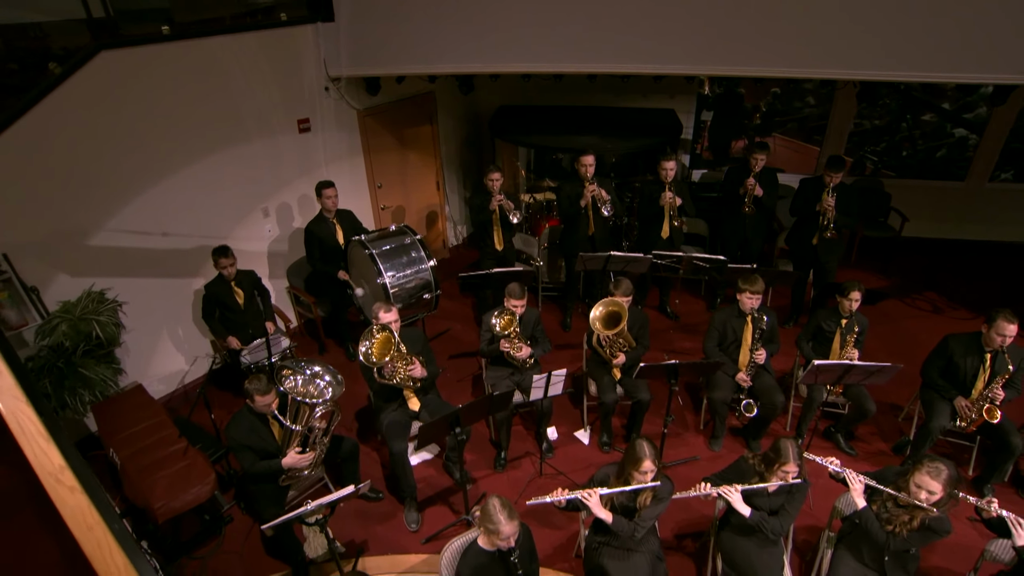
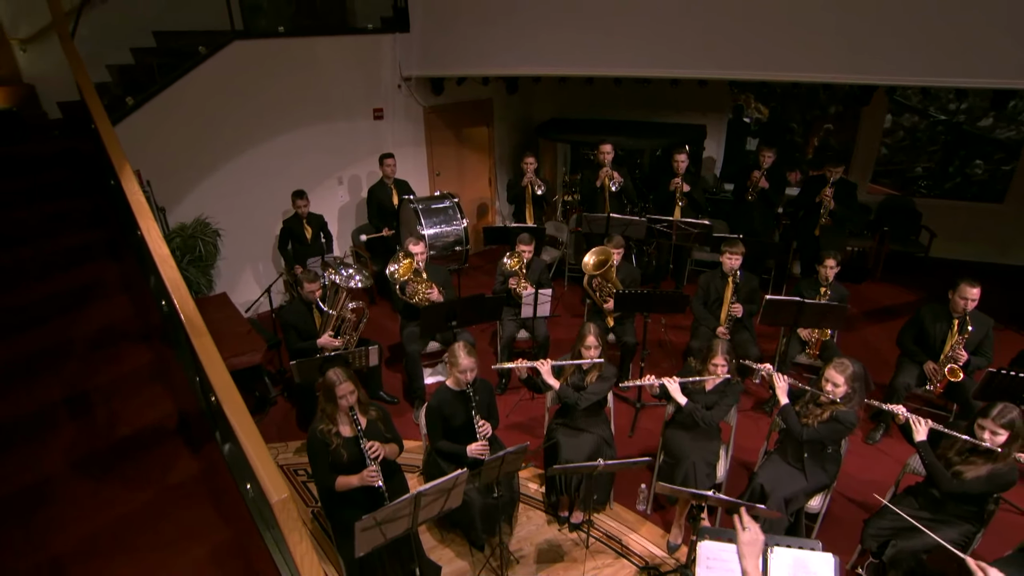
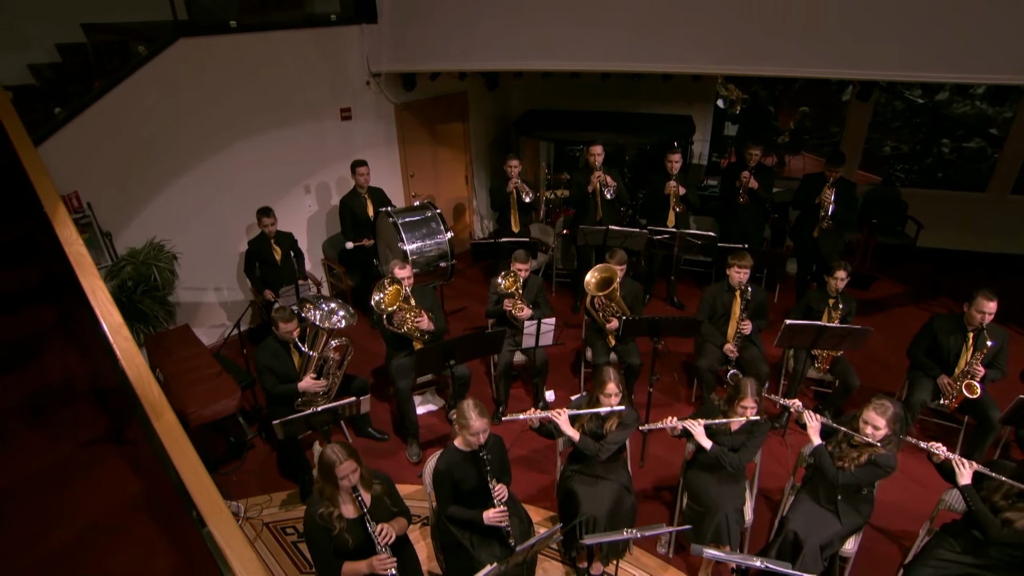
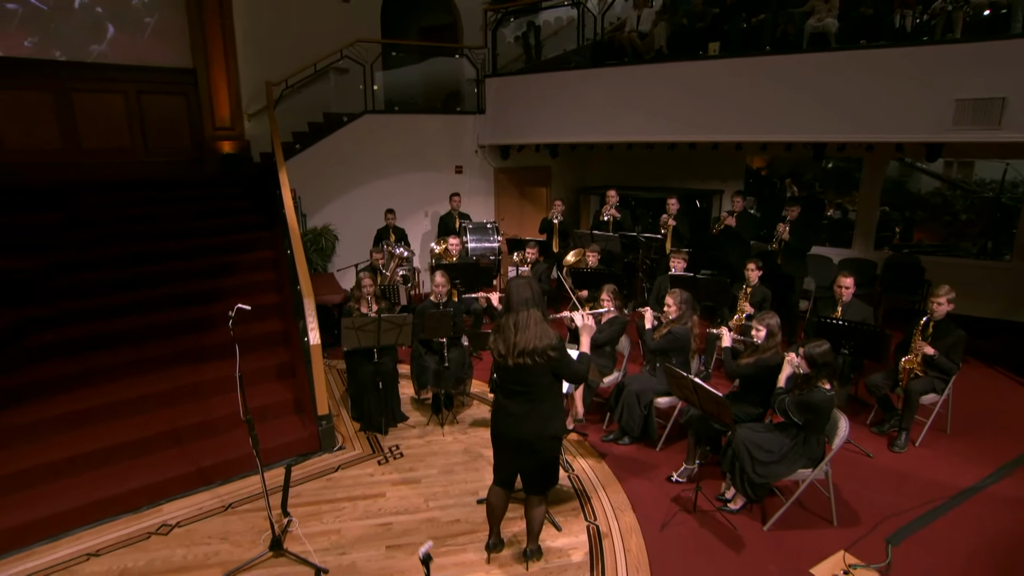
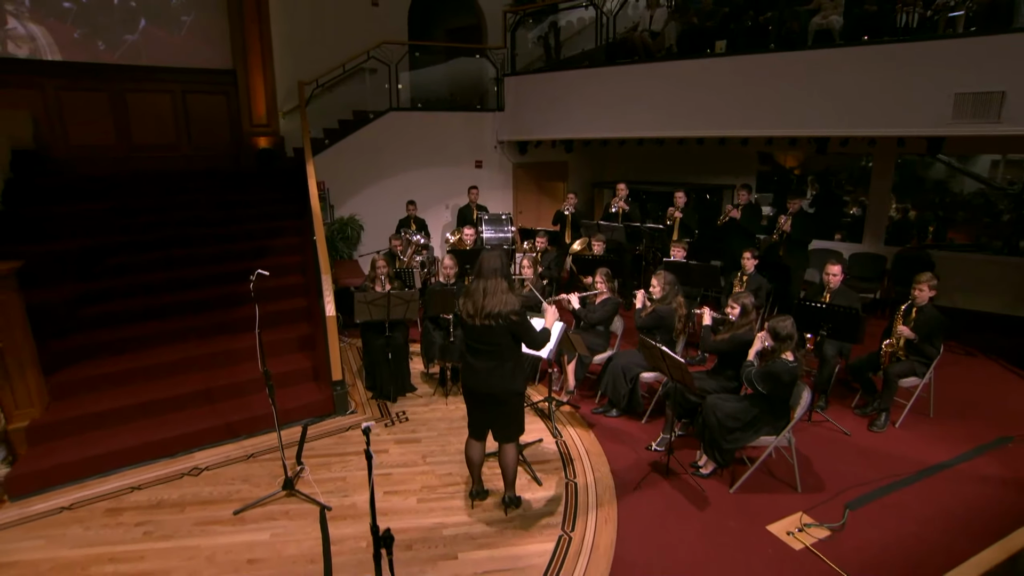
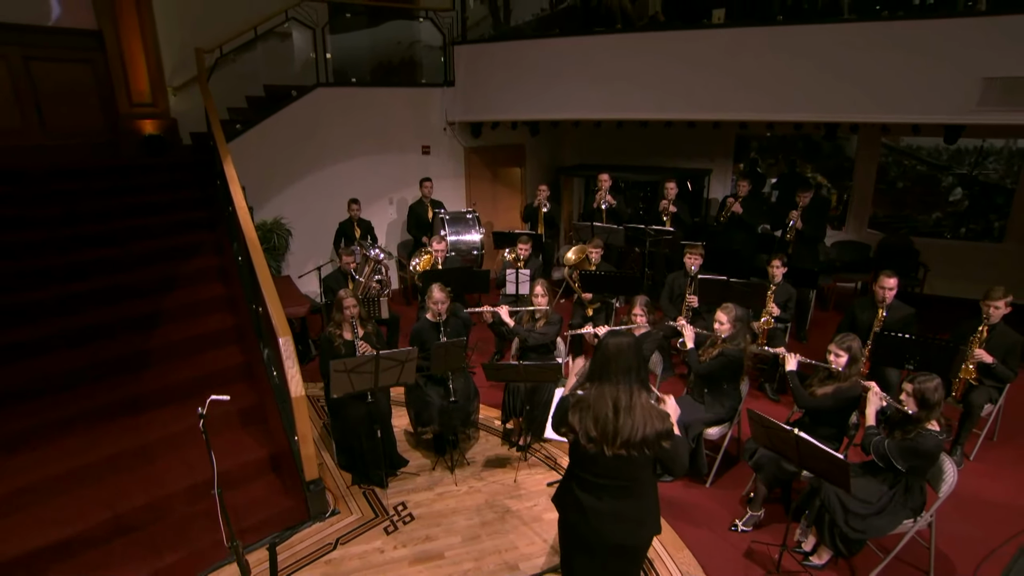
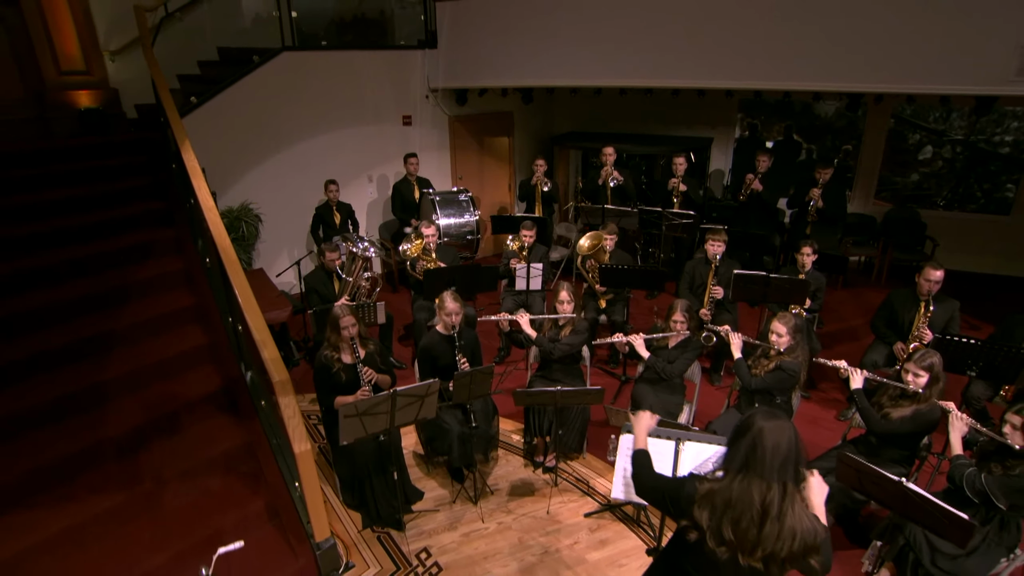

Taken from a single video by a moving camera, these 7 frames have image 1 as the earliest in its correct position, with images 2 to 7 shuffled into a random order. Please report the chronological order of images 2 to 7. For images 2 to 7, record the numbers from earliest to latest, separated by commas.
3, 2, 7, 6, 4, 5
